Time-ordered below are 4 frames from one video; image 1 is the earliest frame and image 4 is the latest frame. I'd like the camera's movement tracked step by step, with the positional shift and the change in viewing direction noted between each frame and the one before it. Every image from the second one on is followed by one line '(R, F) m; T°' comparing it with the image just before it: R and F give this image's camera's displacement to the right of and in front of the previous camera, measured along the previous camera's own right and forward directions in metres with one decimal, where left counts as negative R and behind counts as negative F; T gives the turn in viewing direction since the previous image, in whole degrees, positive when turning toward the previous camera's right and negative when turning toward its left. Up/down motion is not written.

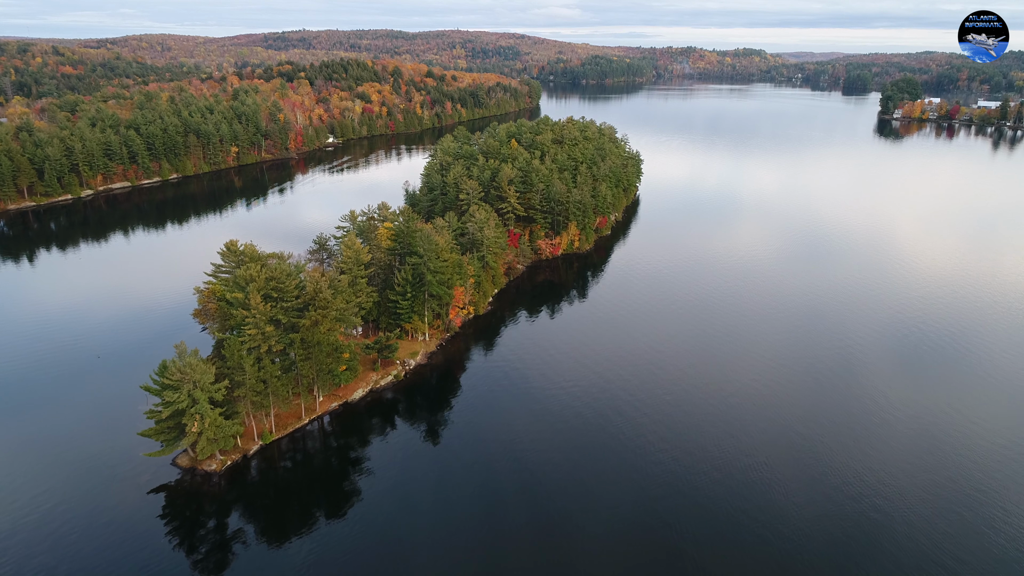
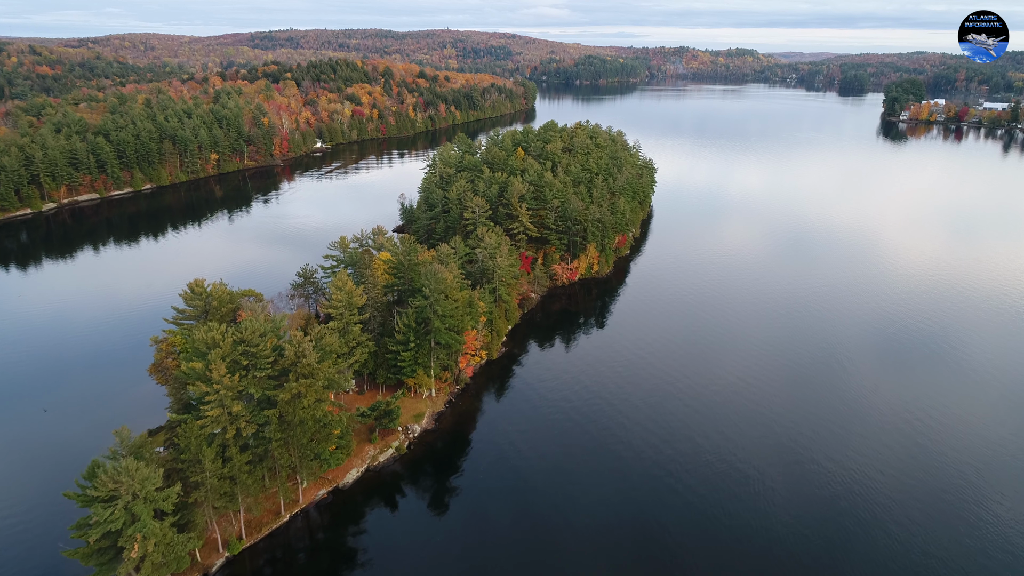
(-2.6, +8.9) m; +1°
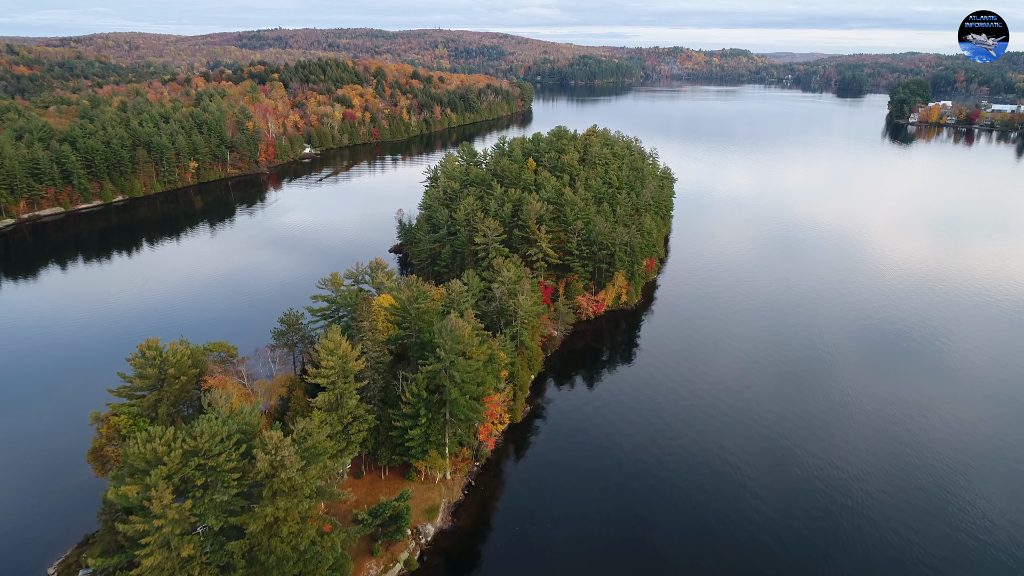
(-2.8, +9.0) m; +1°
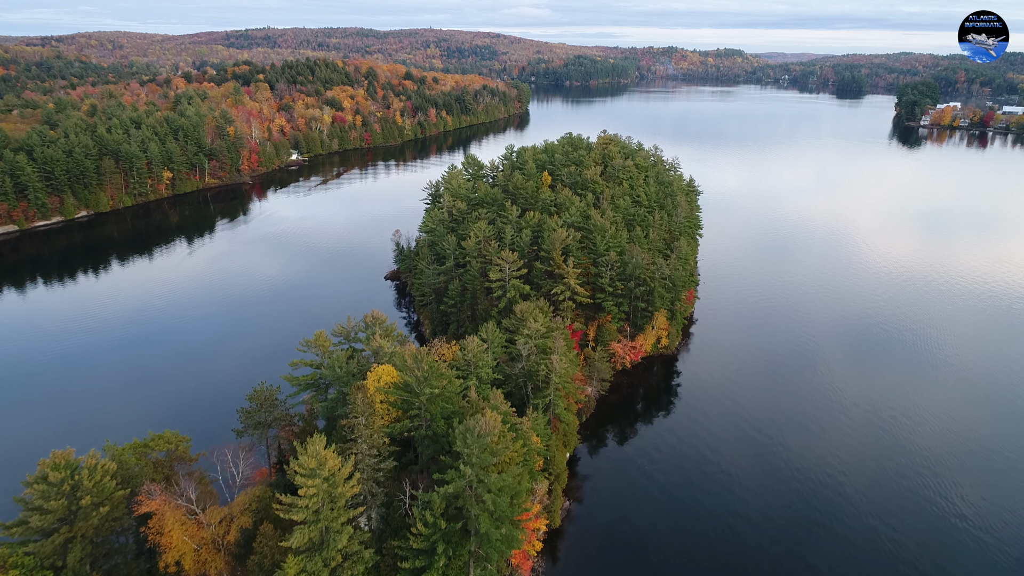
(-2.7, +9.7) m; +1°
